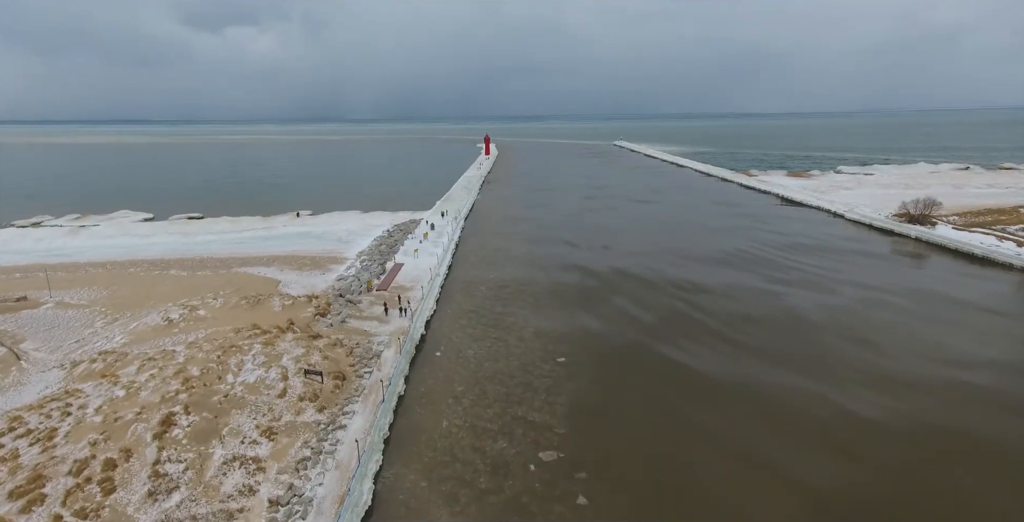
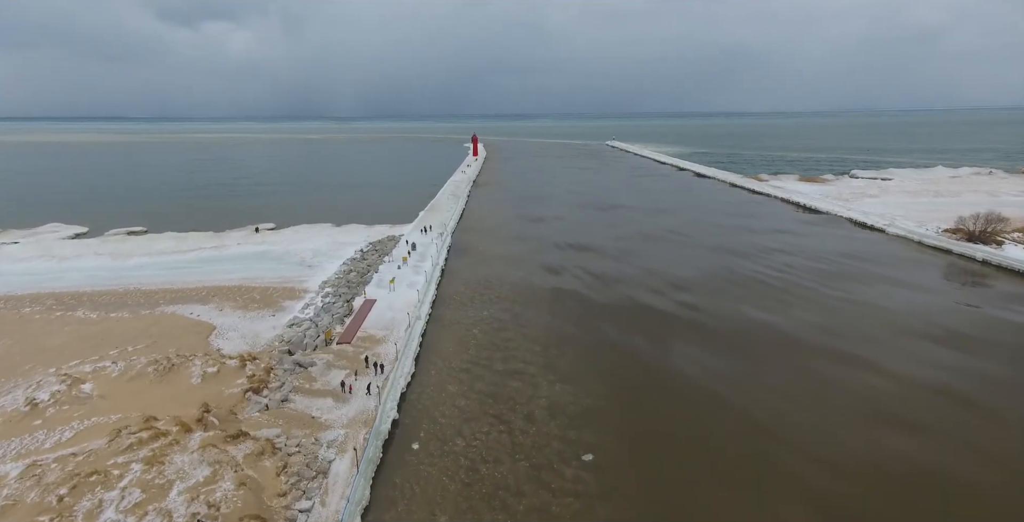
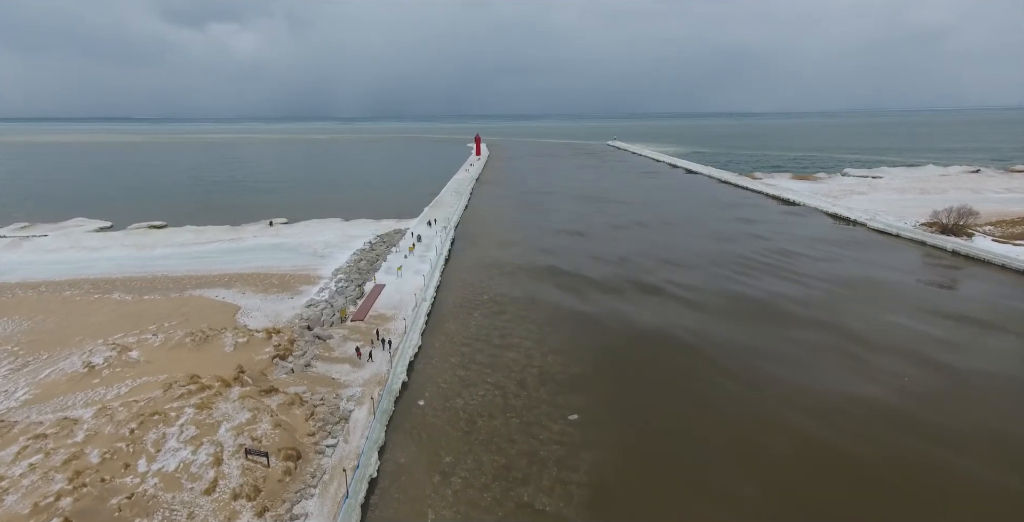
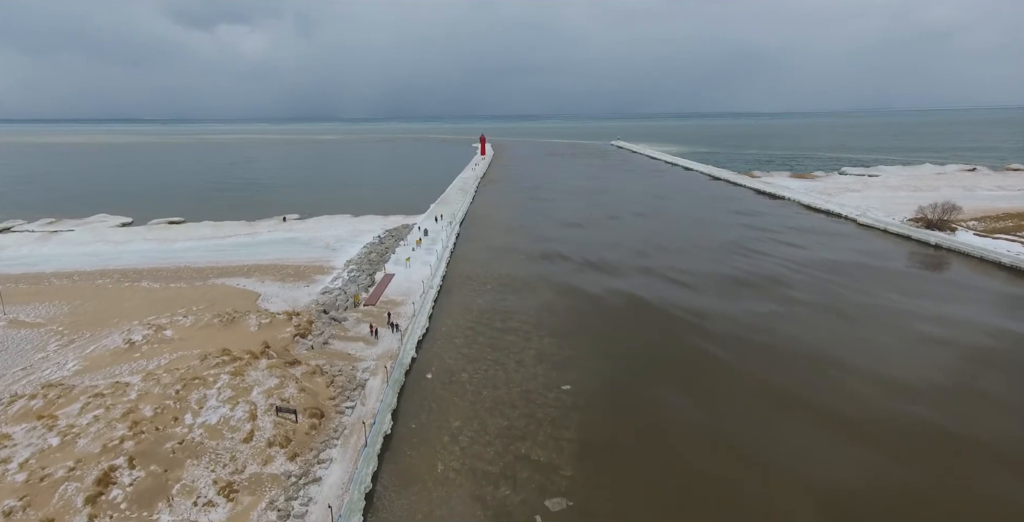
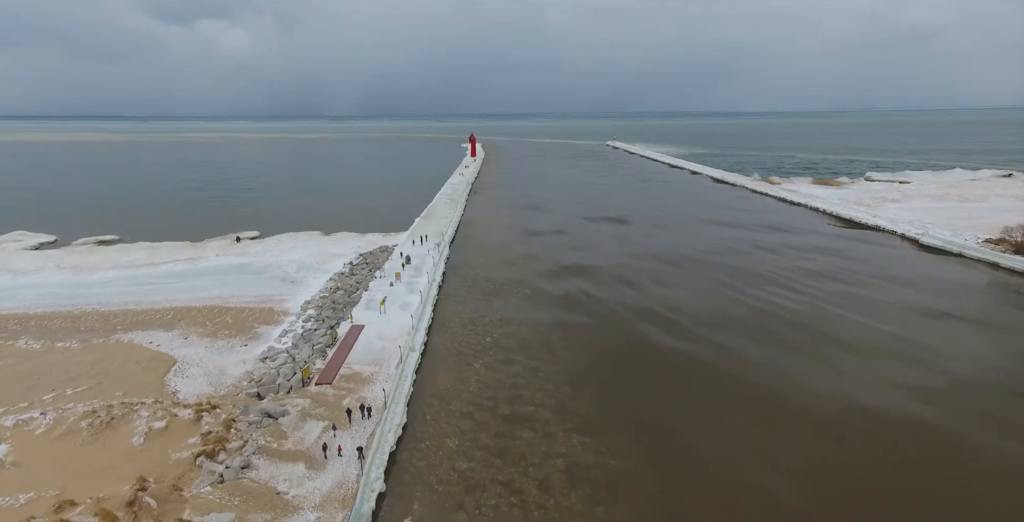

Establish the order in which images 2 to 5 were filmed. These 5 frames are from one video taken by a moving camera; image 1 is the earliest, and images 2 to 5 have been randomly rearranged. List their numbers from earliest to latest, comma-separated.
4, 3, 2, 5
